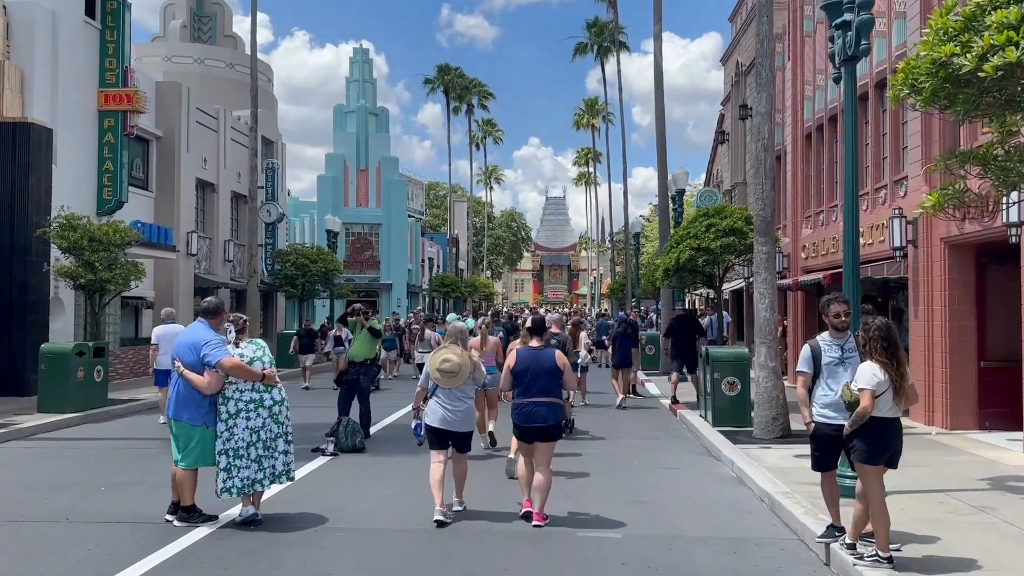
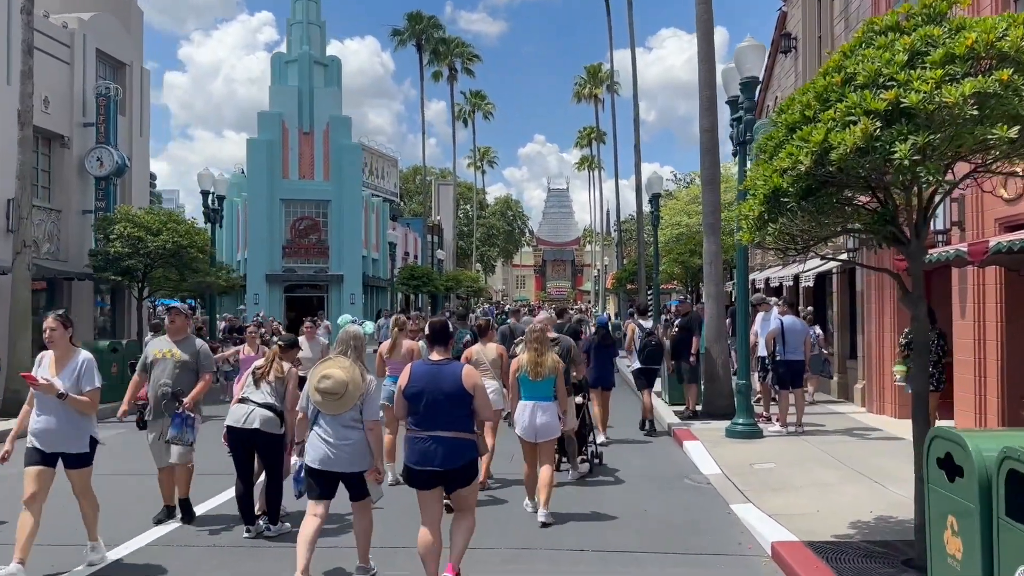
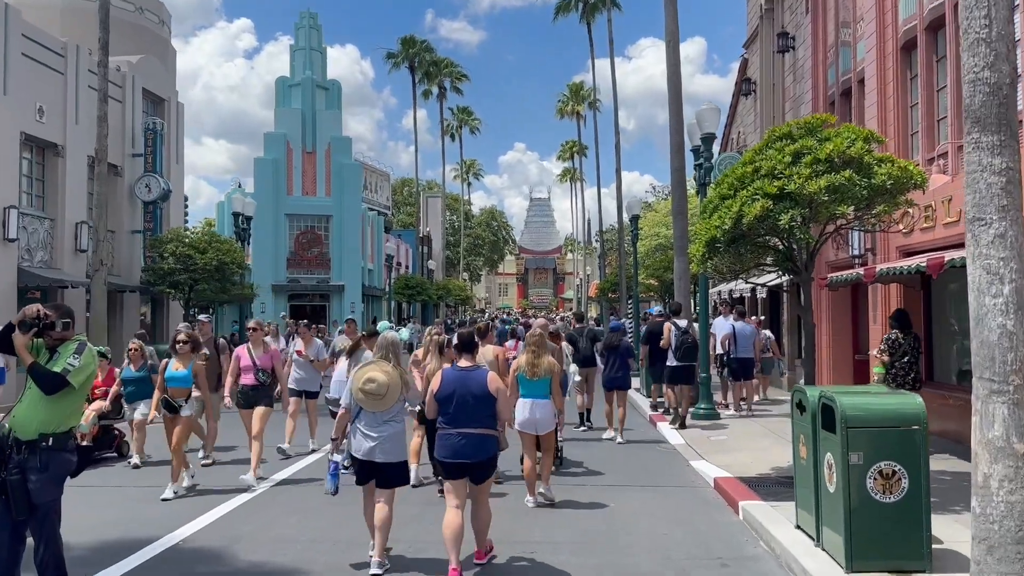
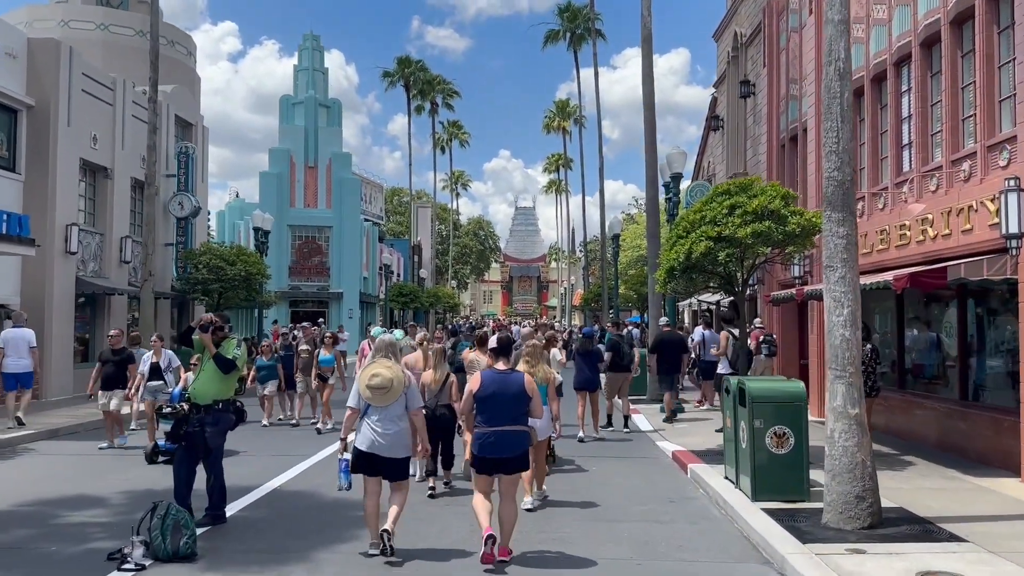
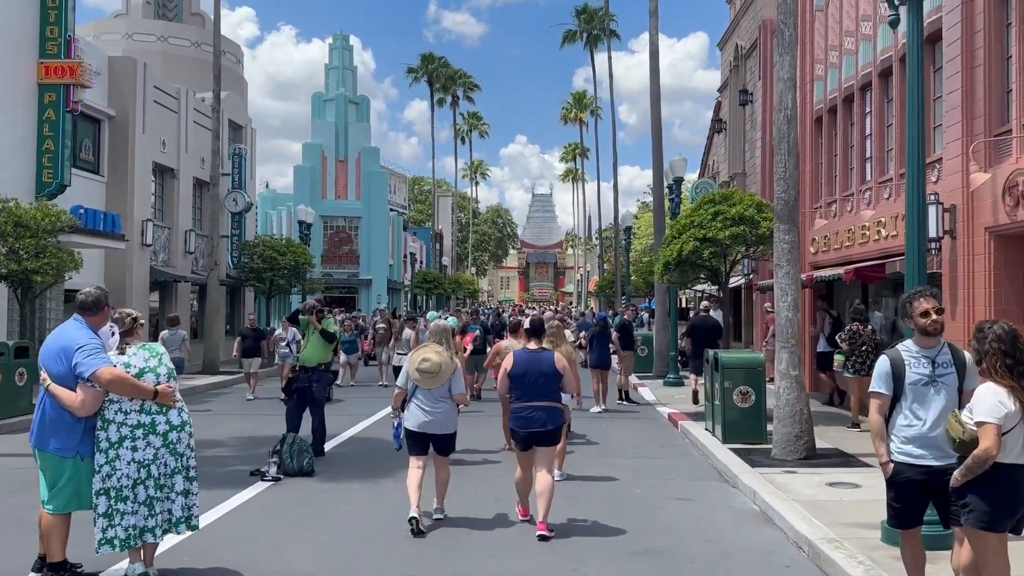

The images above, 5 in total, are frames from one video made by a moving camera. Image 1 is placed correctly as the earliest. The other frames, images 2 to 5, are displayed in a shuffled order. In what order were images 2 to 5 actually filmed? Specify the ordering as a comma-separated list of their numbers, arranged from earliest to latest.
5, 4, 3, 2
